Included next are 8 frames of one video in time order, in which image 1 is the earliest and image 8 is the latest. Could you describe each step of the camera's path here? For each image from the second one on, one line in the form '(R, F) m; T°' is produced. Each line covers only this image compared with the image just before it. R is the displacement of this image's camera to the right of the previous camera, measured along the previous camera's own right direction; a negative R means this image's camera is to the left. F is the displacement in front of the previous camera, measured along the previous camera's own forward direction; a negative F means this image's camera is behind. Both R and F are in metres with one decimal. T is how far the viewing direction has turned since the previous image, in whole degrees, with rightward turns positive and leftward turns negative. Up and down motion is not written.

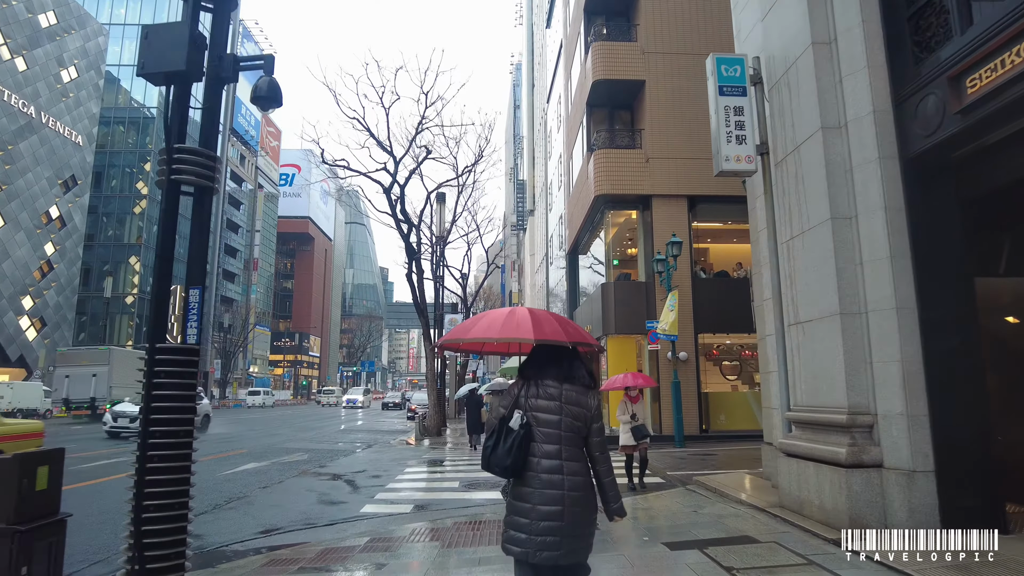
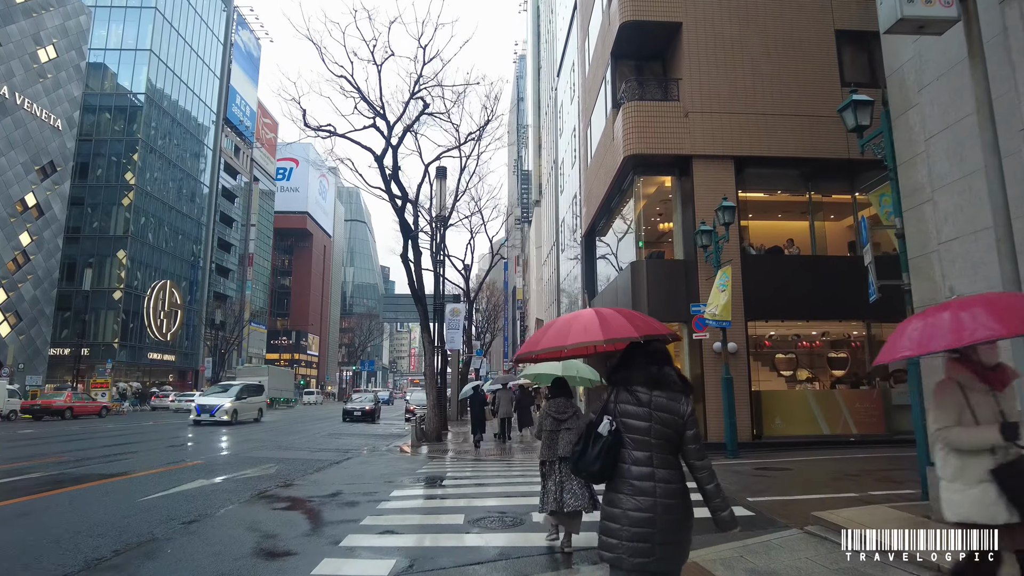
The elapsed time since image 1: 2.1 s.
(-0.3, +3.0) m; 0°
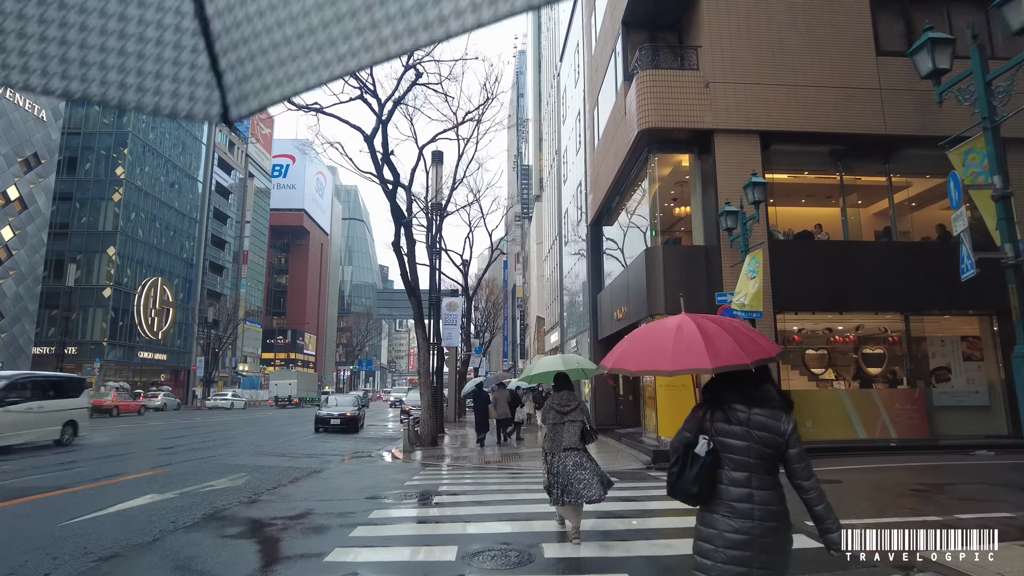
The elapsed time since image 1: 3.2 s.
(-0.1, +1.6) m; 0°
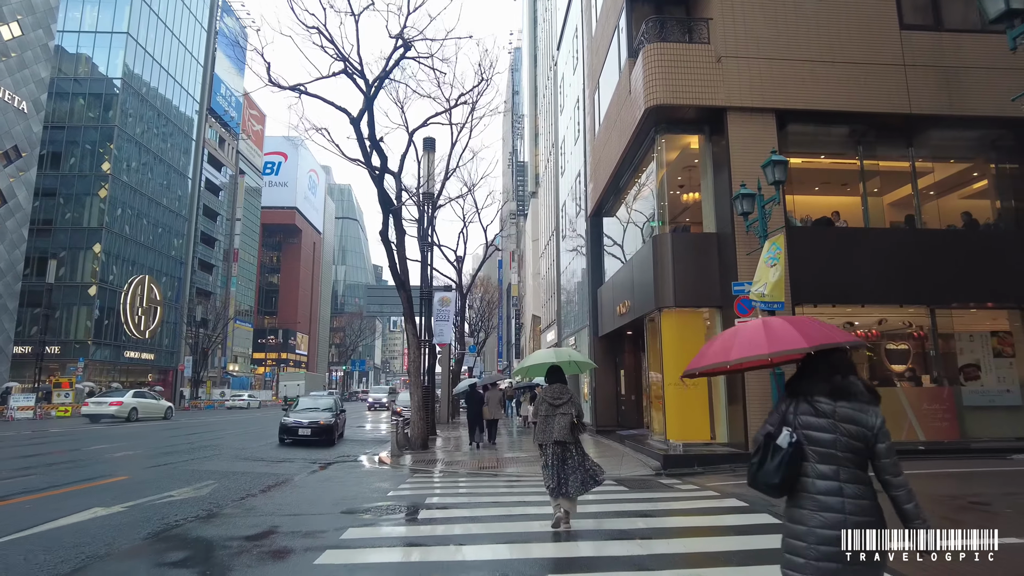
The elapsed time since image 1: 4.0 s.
(0.0, +1.1) m; 0°
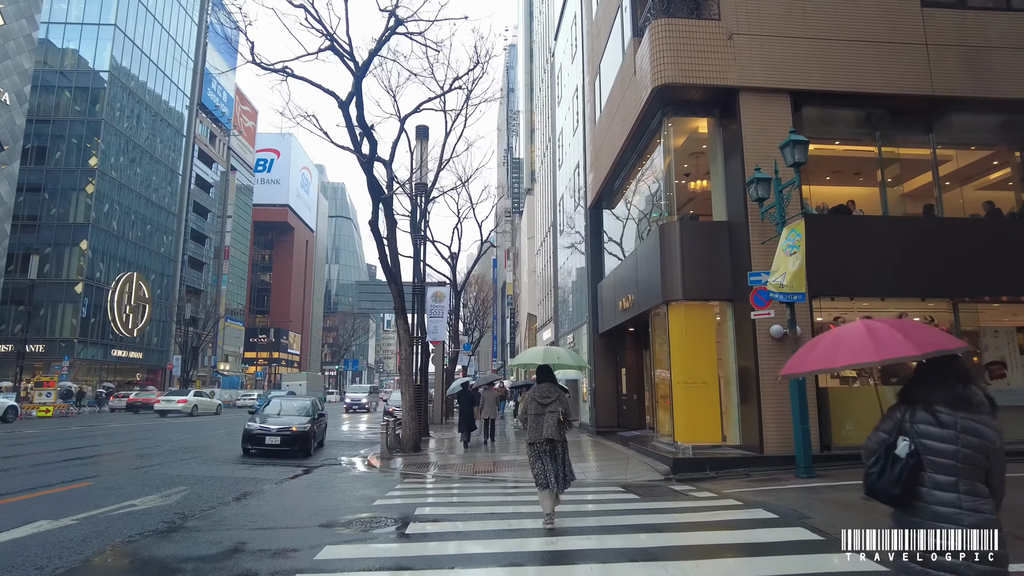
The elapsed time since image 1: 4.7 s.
(-0.1, +0.9) m; +1°
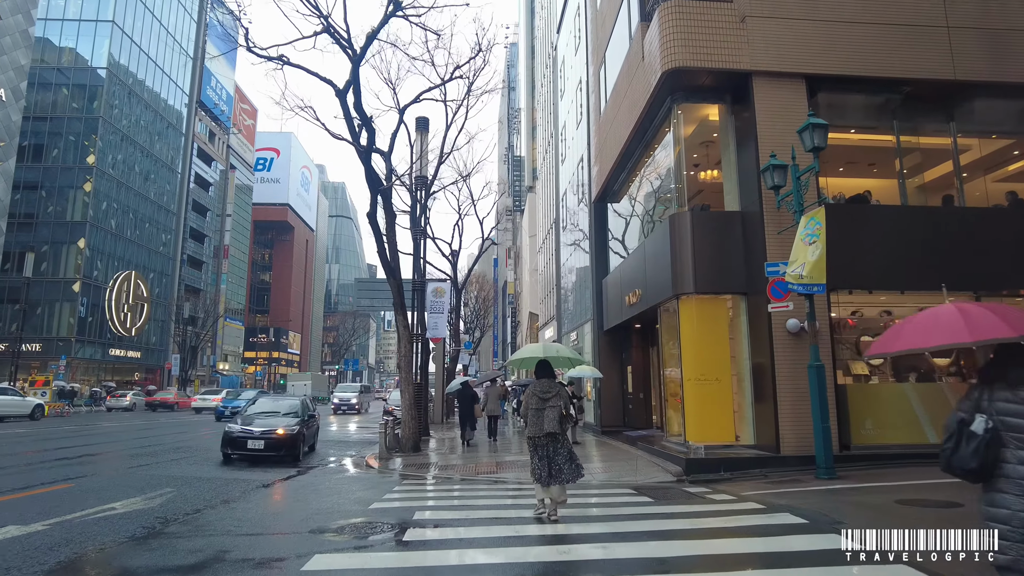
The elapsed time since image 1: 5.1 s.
(-0.1, +0.5) m; 0°
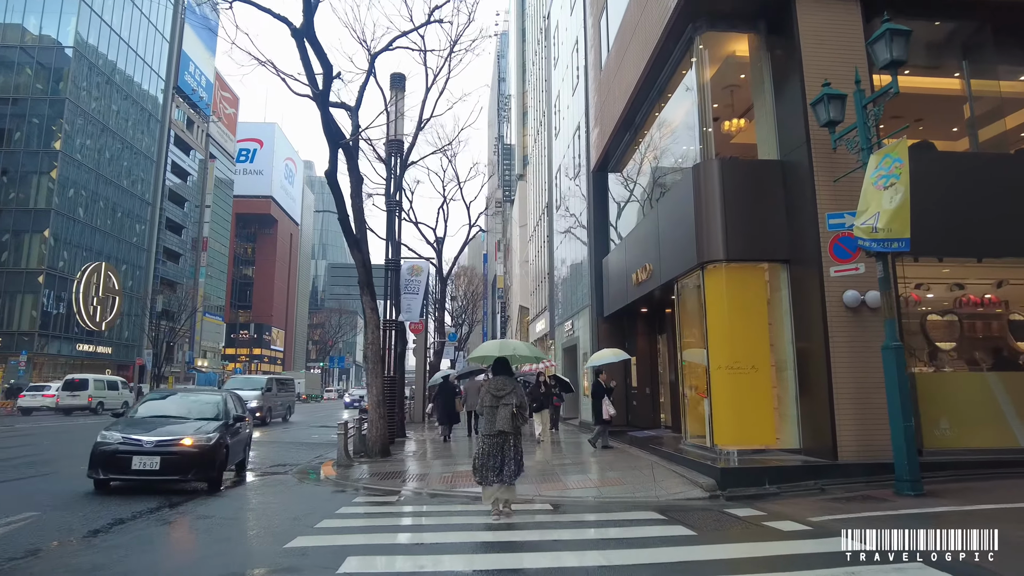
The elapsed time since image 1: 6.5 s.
(+0.1, +2.4) m; +1°
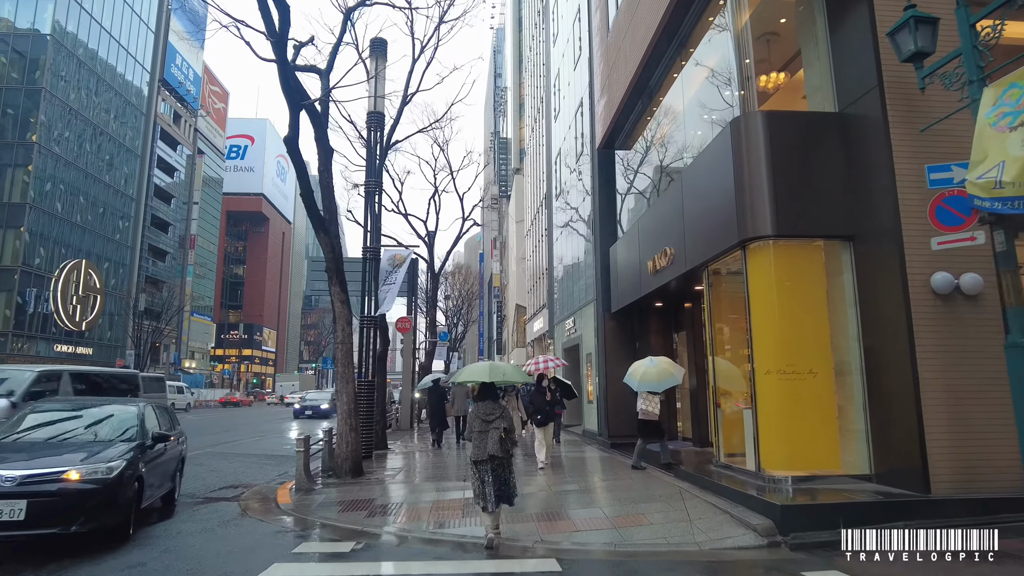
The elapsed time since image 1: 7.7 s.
(0.0, +2.0) m; 0°
